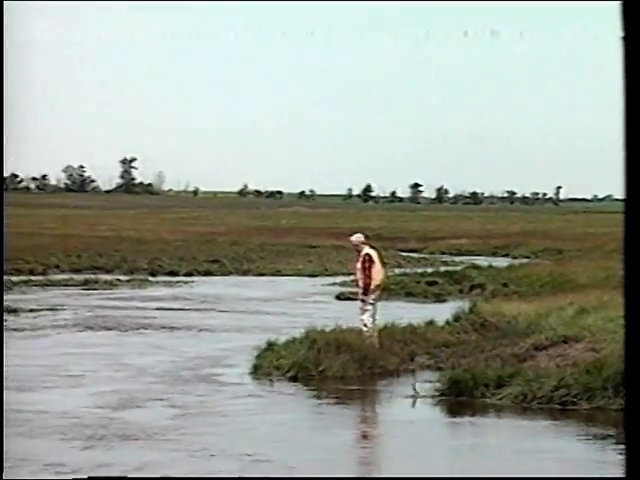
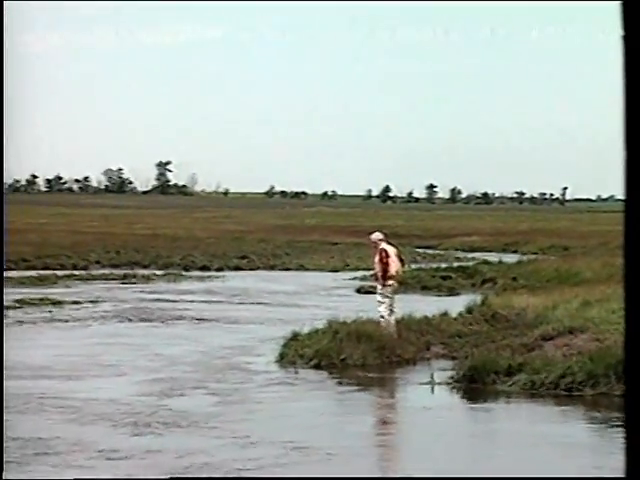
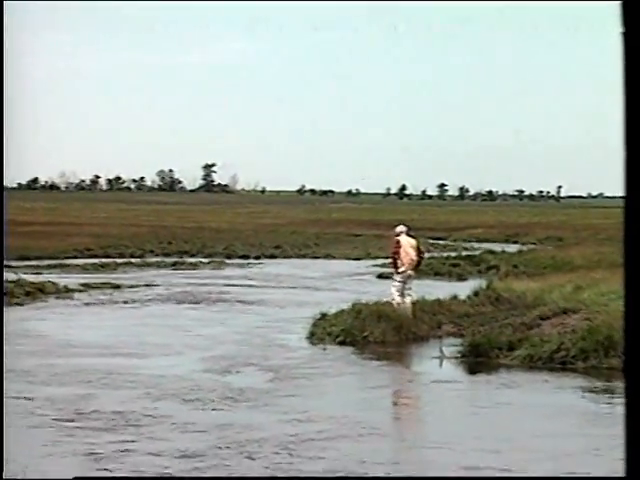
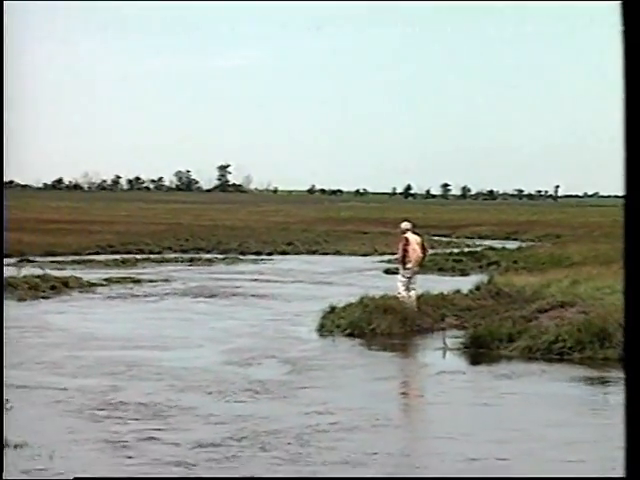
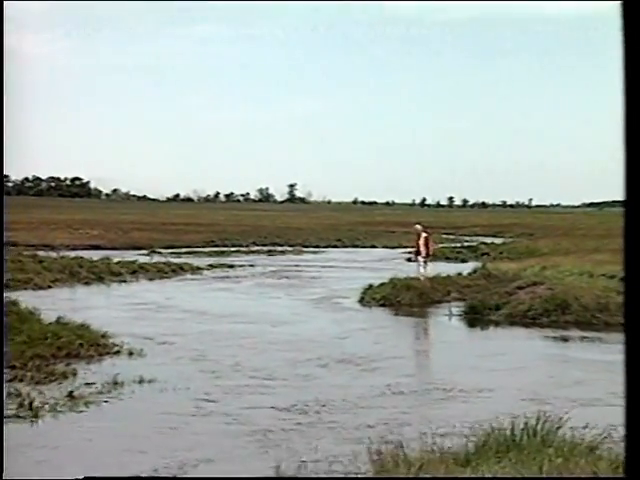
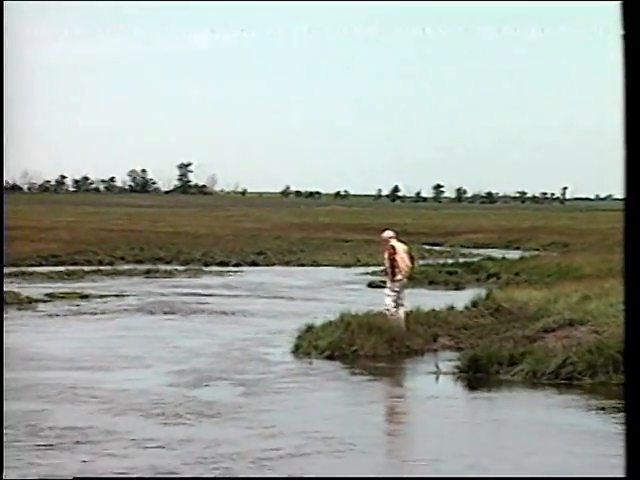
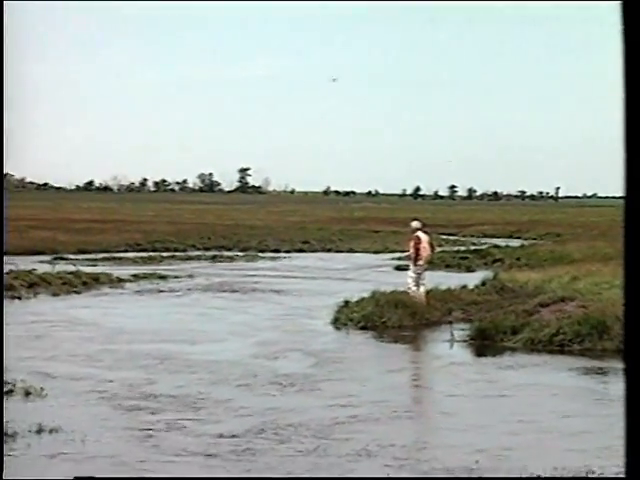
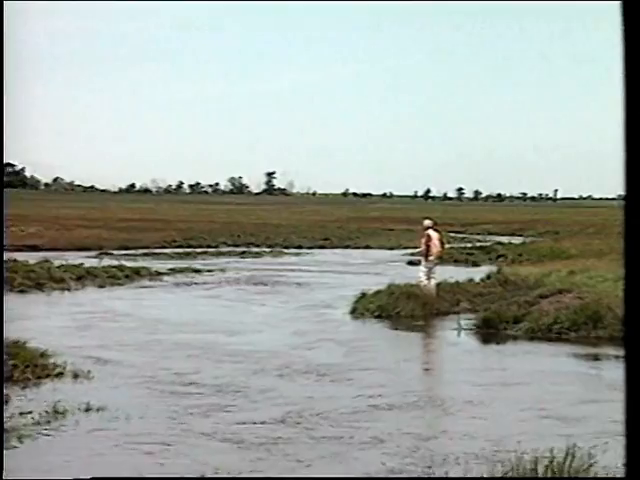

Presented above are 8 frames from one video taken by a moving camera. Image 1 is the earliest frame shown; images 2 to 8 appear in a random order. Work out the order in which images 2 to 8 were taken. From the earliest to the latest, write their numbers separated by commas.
2, 6, 3, 4, 7, 8, 5
